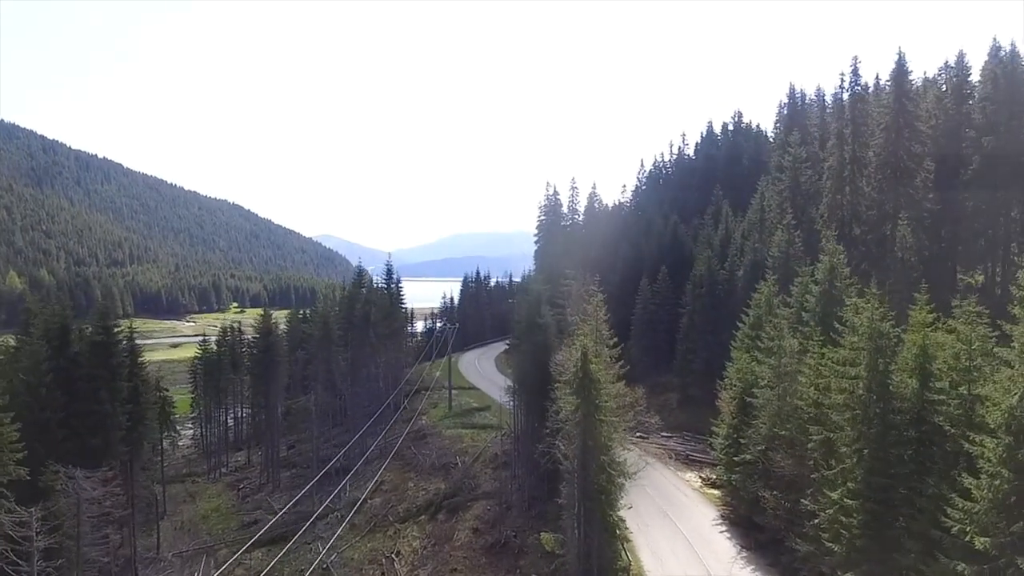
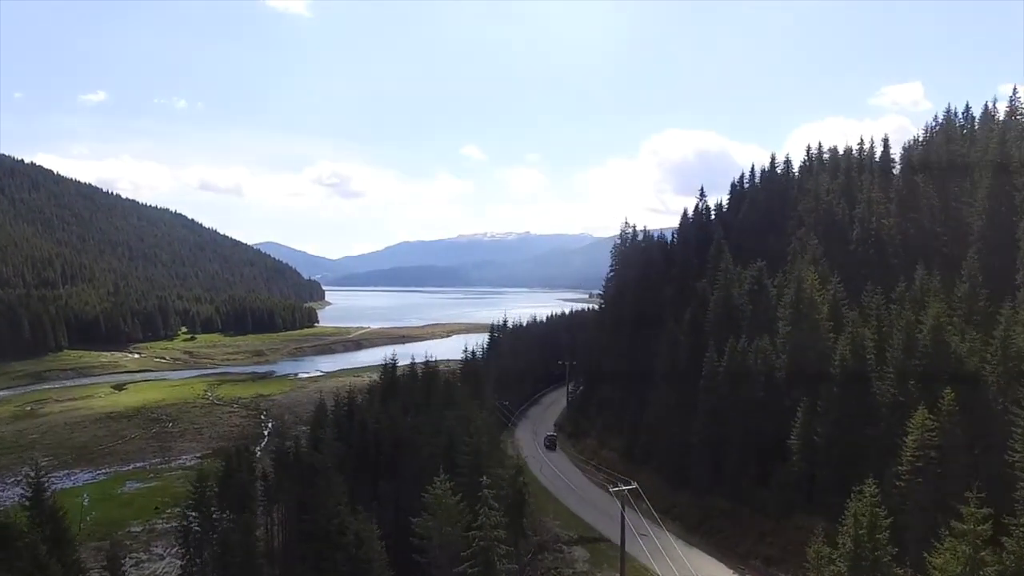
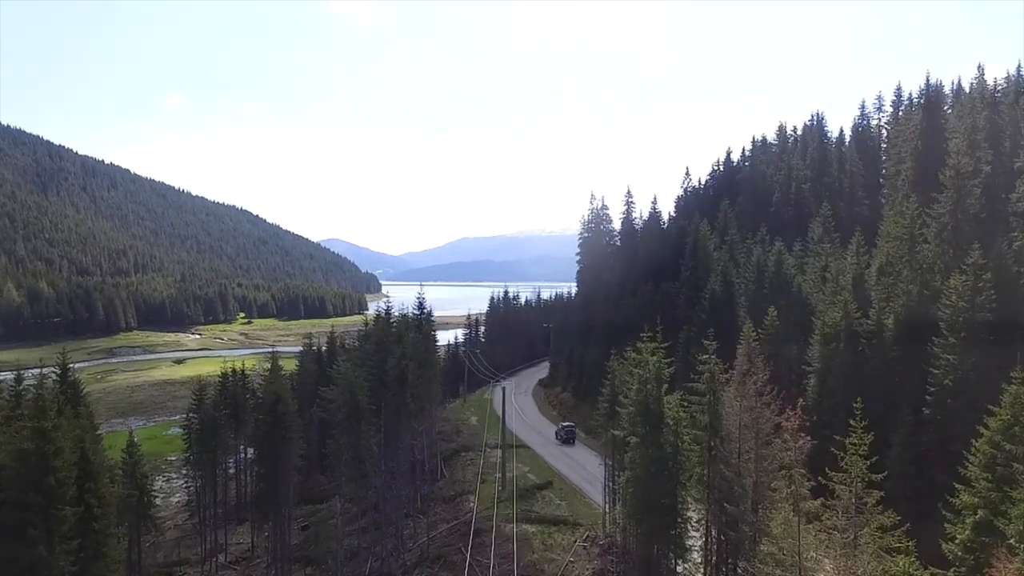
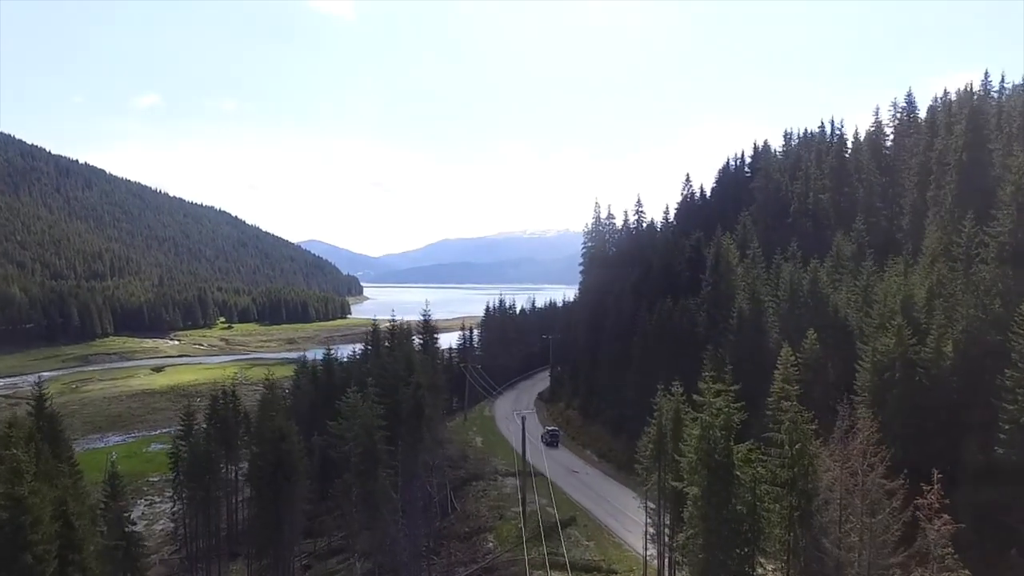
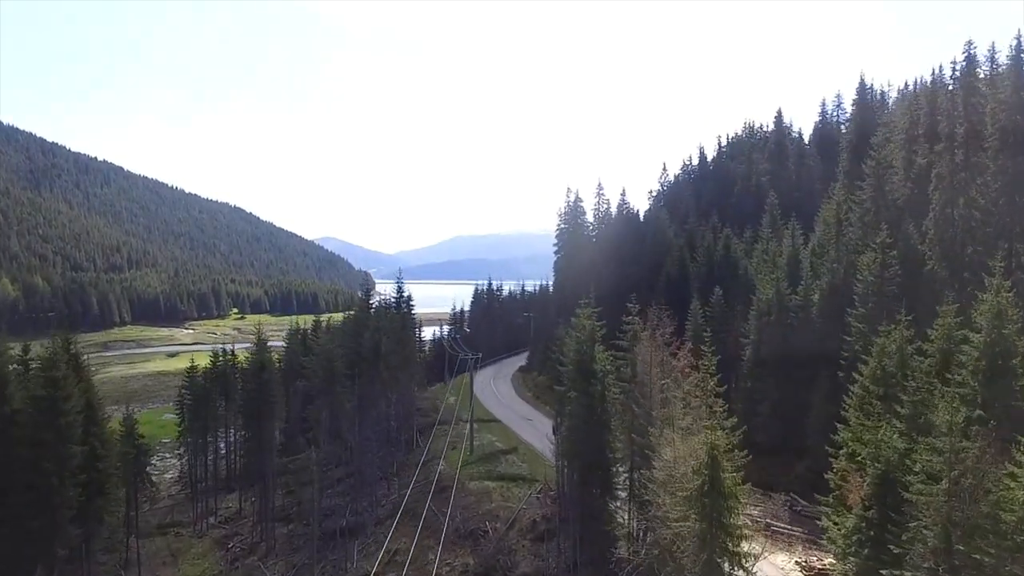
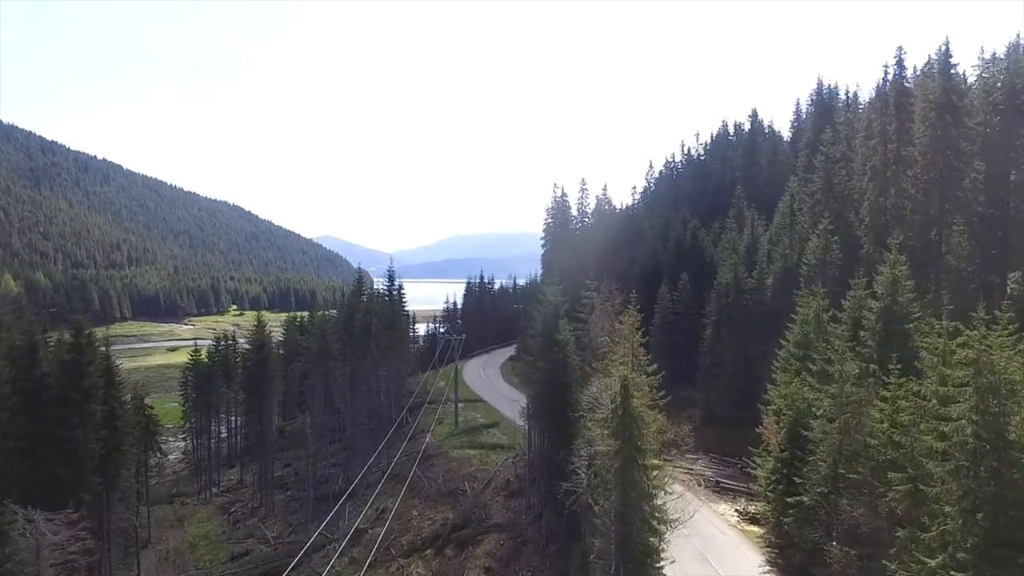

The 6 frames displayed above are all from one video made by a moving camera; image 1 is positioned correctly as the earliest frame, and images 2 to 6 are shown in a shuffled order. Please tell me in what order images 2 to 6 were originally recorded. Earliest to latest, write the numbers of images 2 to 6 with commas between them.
6, 5, 3, 4, 2
